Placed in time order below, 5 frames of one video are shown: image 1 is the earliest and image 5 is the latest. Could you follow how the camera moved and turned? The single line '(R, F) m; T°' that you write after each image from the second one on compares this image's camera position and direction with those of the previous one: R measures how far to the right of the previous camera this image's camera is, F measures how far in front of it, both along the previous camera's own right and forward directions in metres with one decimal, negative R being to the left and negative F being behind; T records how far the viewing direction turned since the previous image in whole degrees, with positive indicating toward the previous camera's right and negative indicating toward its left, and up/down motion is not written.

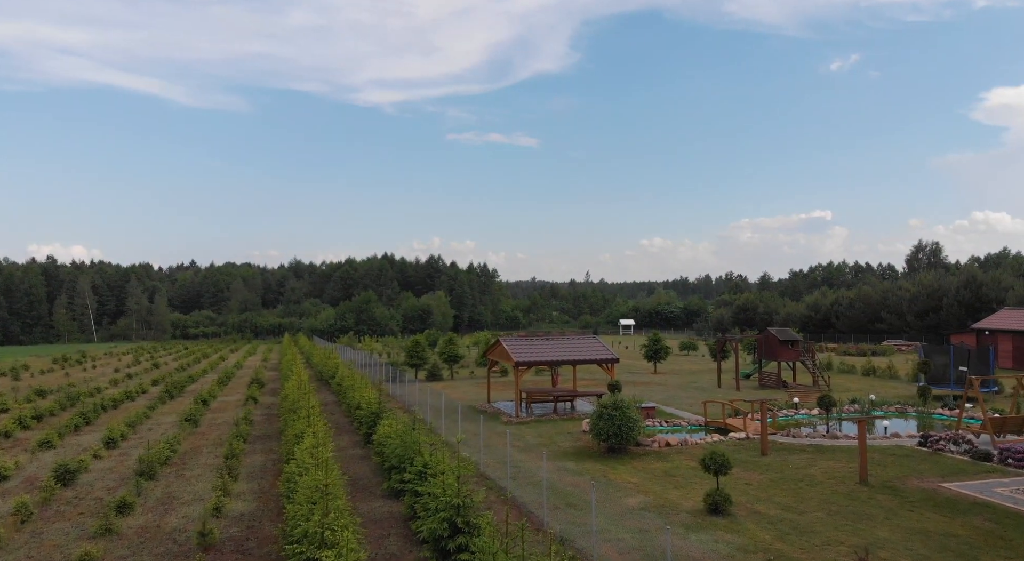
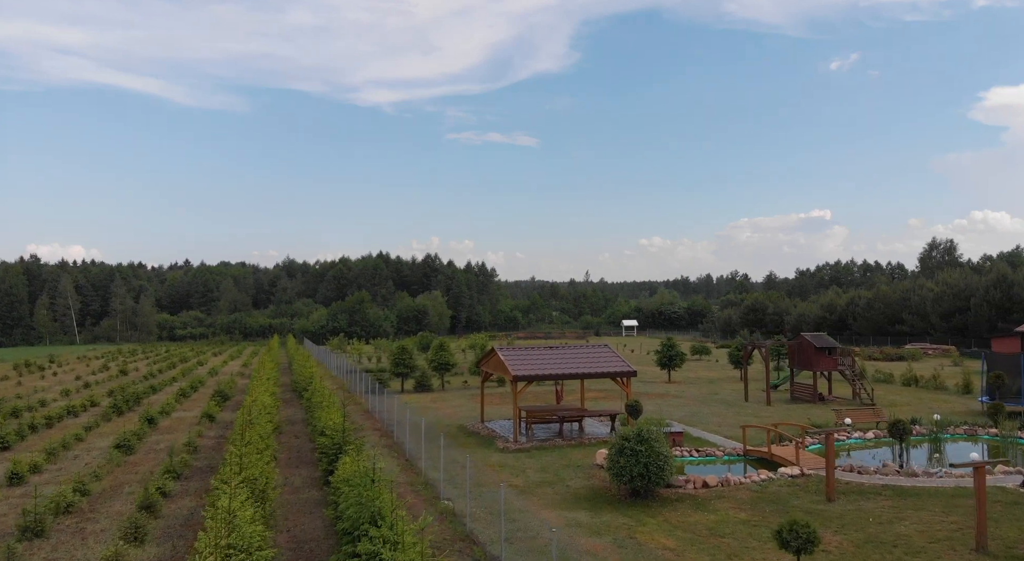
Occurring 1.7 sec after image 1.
(+0.1, +4.3) m; 0°
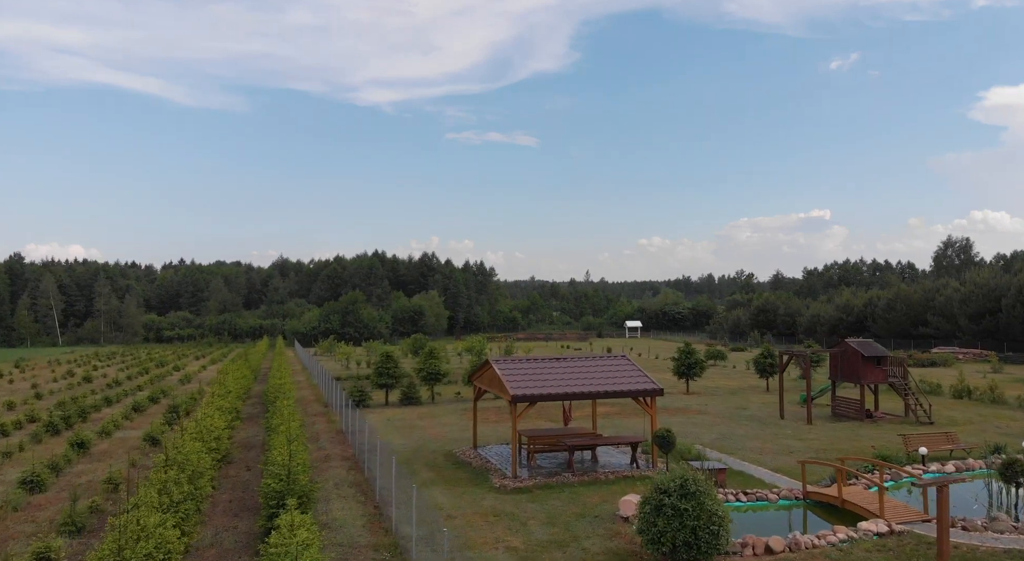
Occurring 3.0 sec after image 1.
(0.0, +4.2) m; 0°
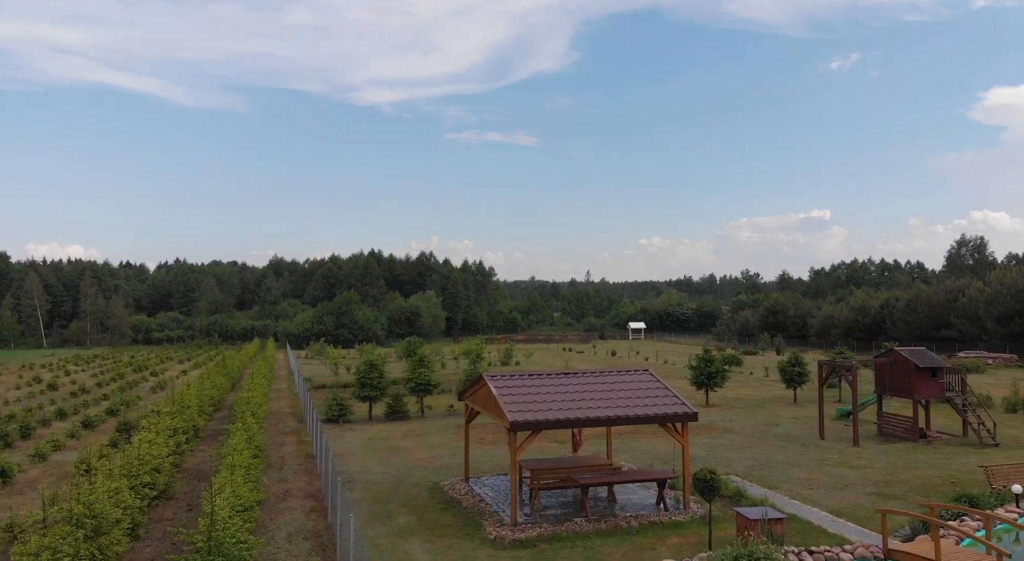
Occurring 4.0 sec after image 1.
(0.0, +3.5) m; 0°
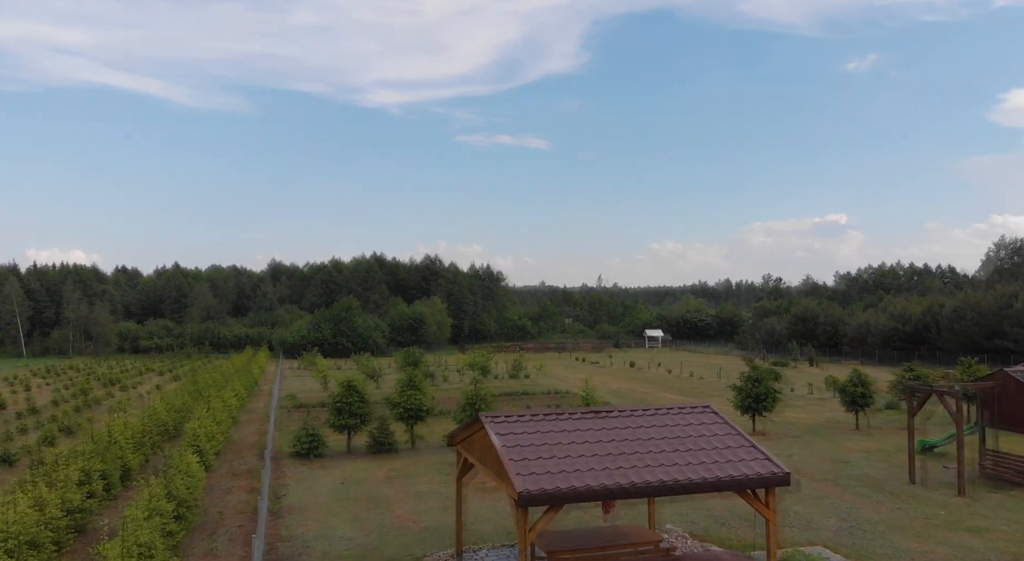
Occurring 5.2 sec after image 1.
(+0.1, +4.8) m; -1°
